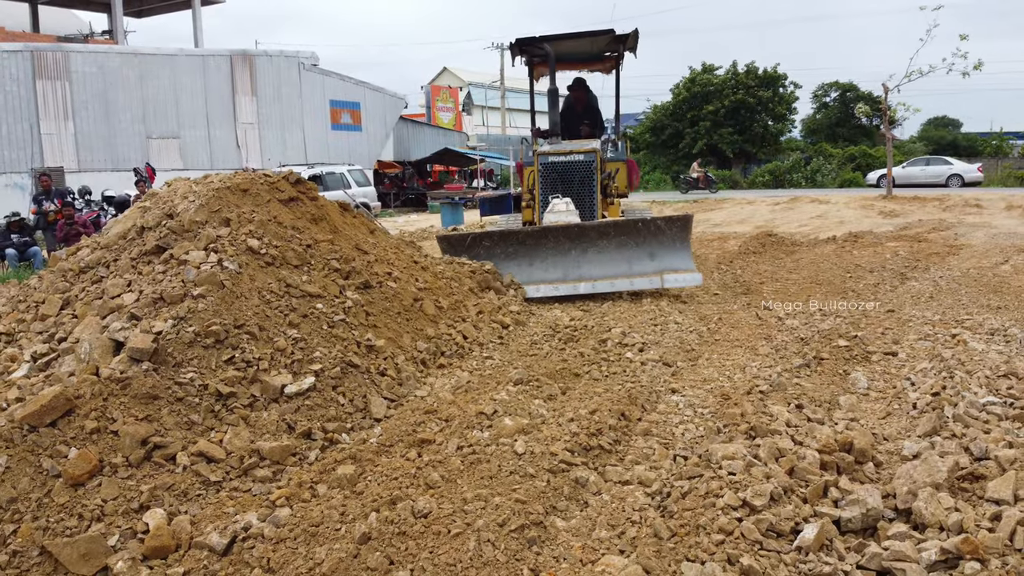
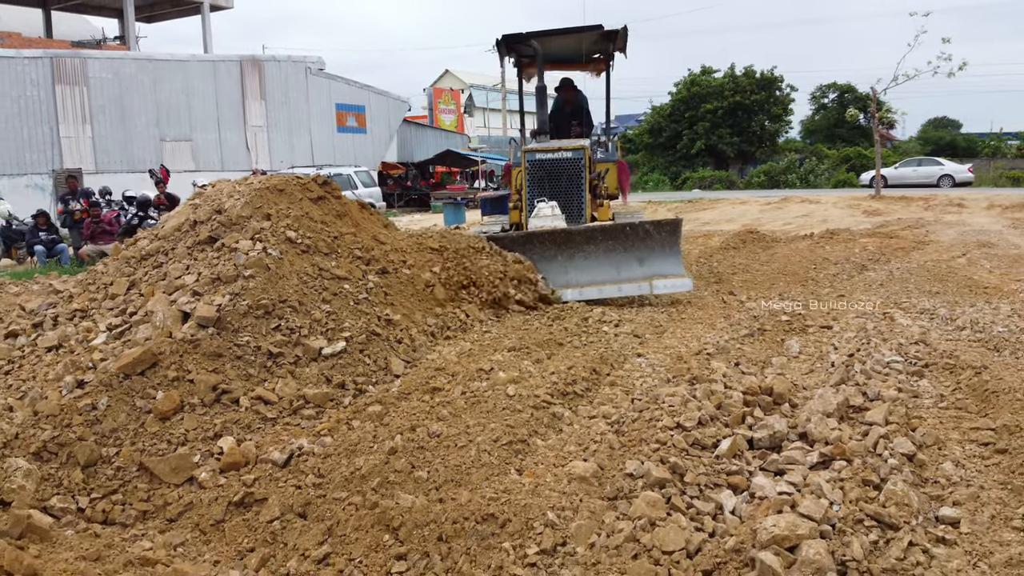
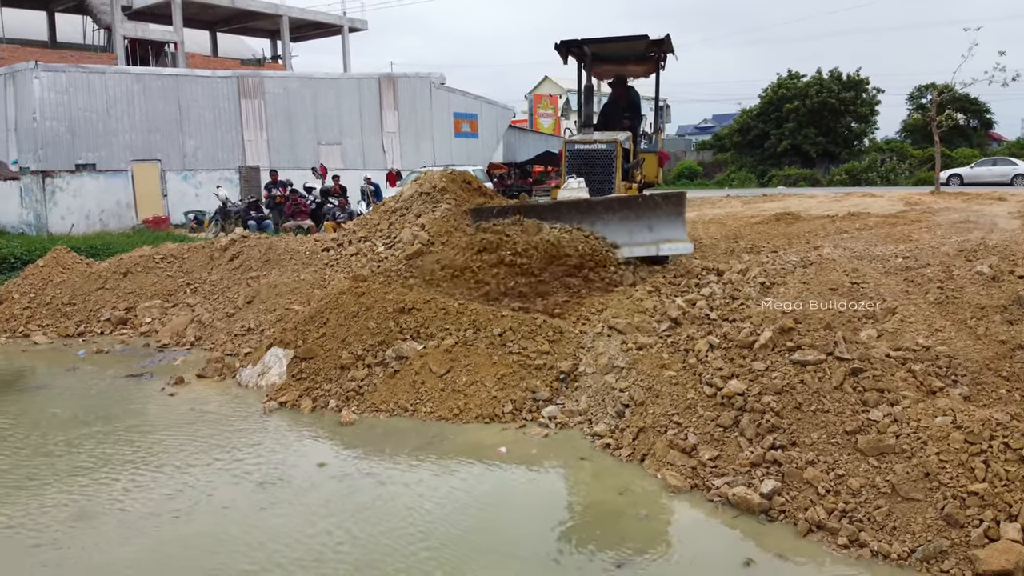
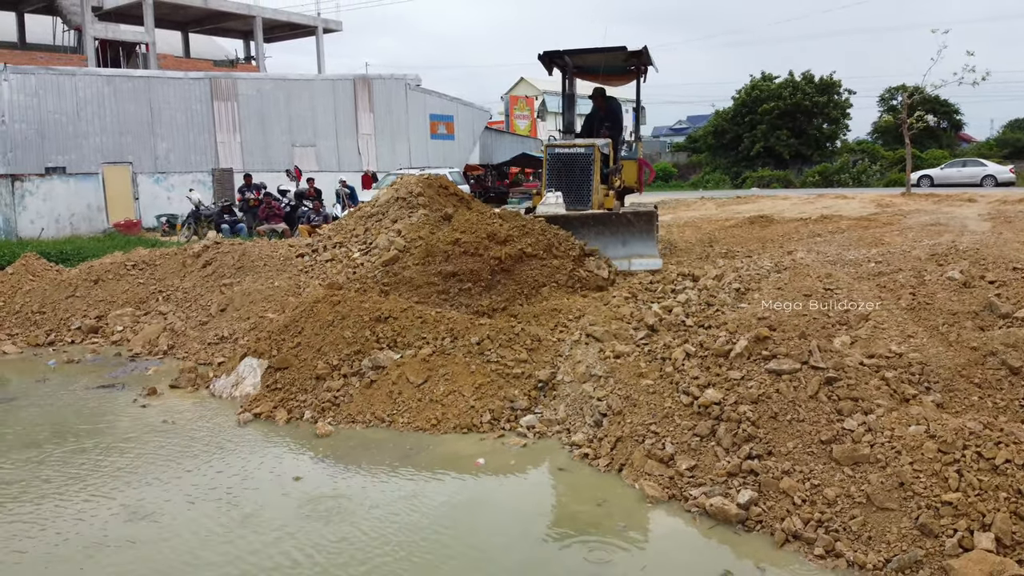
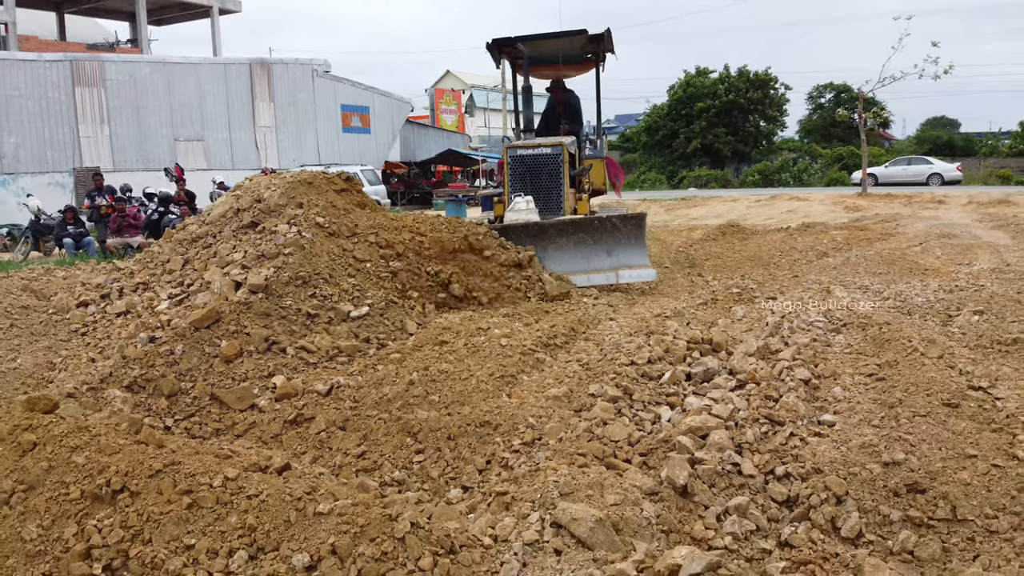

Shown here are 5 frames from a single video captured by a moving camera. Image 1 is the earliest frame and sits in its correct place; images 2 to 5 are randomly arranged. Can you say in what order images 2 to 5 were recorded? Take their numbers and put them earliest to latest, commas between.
2, 5, 4, 3
